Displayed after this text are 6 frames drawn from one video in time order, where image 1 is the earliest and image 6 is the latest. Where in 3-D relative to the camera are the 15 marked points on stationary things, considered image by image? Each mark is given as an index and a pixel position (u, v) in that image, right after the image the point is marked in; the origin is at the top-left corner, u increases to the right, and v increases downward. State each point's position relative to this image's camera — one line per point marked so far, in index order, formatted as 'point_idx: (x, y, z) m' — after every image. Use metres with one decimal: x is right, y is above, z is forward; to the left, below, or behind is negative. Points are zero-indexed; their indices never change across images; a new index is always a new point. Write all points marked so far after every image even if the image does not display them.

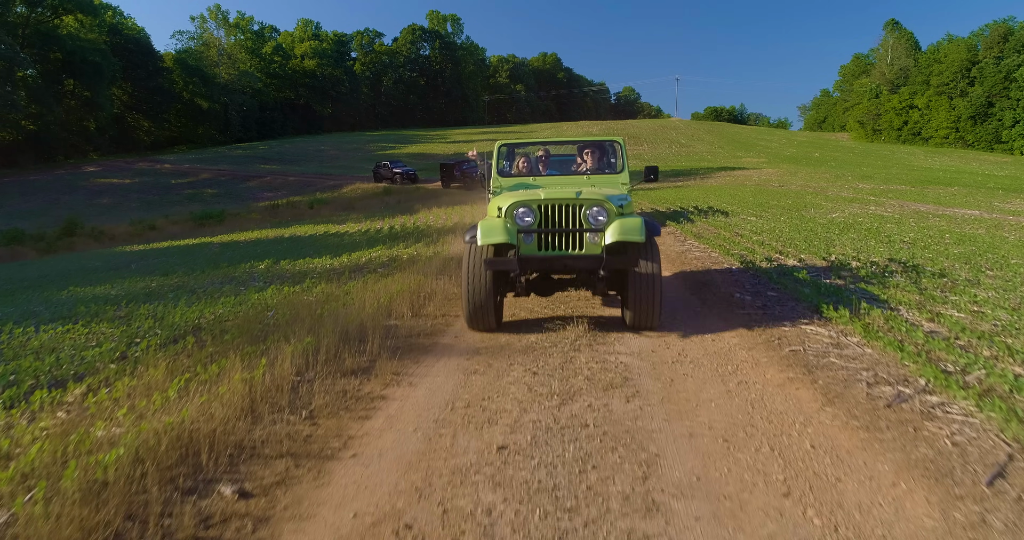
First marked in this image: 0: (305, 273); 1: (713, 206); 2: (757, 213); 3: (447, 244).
0: (-2.6, -0.1, +9.1) m
1: (+4.9, +1.6, +16.9) m
2: (+5.1, +1.2, +14.6) m
3: (-1.1, +0.3, +10.9) m
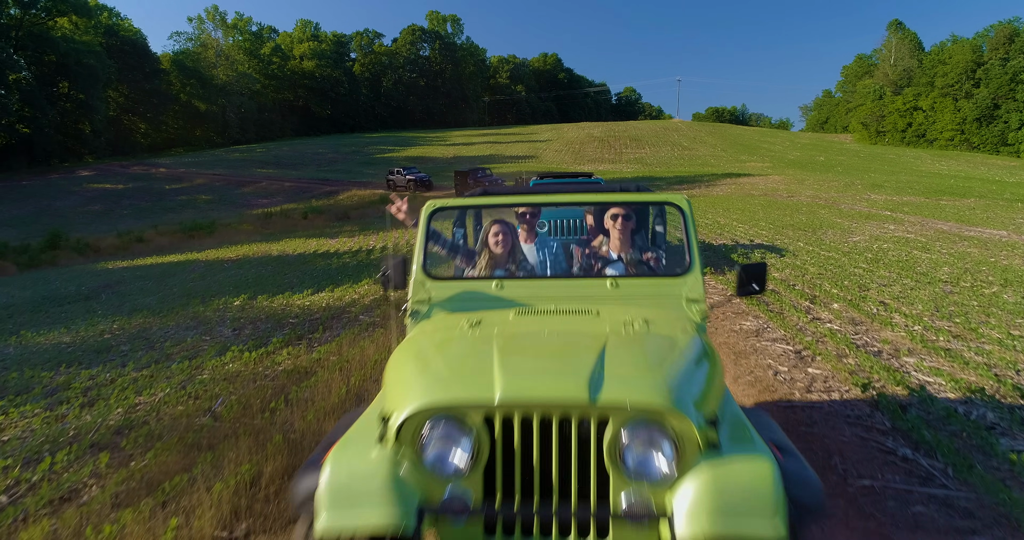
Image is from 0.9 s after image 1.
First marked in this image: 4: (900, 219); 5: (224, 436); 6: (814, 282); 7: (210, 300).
0: (-2.7, -0.6, +8.2) m
1: (+4.8, +1.0, +16.0) m
2: (+5.0, +0.7, +13.7) m
3: (-1.1, -0.2, +10.0) m
4: (+9.7, +1.3, +17.5) m
5: (-1.6, -0.9, +3.9) m
6: (+3.6, -0.1, +8.3) m
7: (-4.5, -0.5, +10.4) m
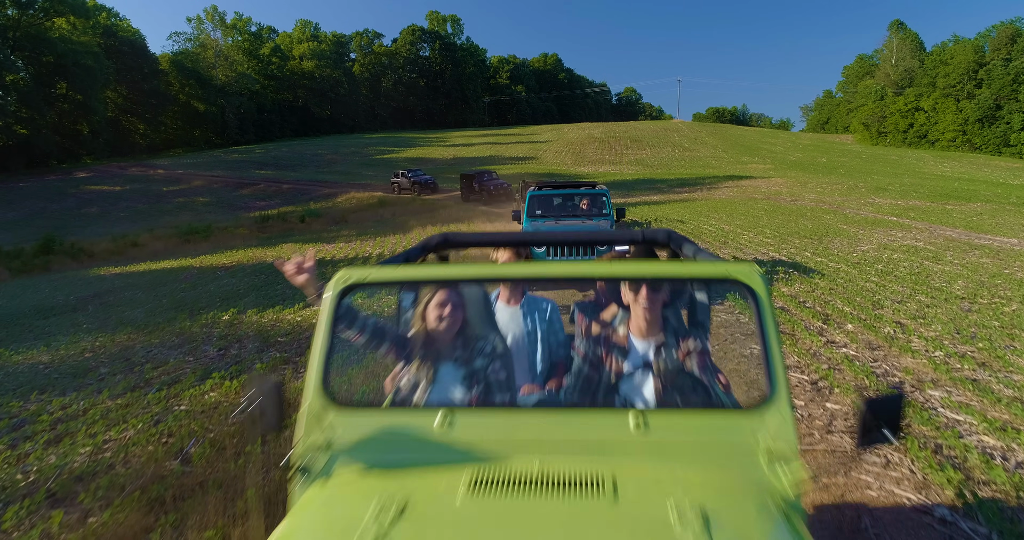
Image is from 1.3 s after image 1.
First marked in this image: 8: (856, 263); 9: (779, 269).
0: (-2.7, -0.8, +7.8) m
1: (+4.8, +0.9, +15.7) m
2: (+5.0, +0.5, +13.3) m
3: (-1.1, -0.4, +9.6) m
4: (+9.6, +1.1, +17.1) m
5: (-1.6, -1.1, +3.6) m
6: (+3.5, -0.3, +7.9) m
7: (-4.5, -0.6, +10.0) m
8: (+5.3, +0.1, +10.8) m
9: (+3.8, 0.0, +10.1) m
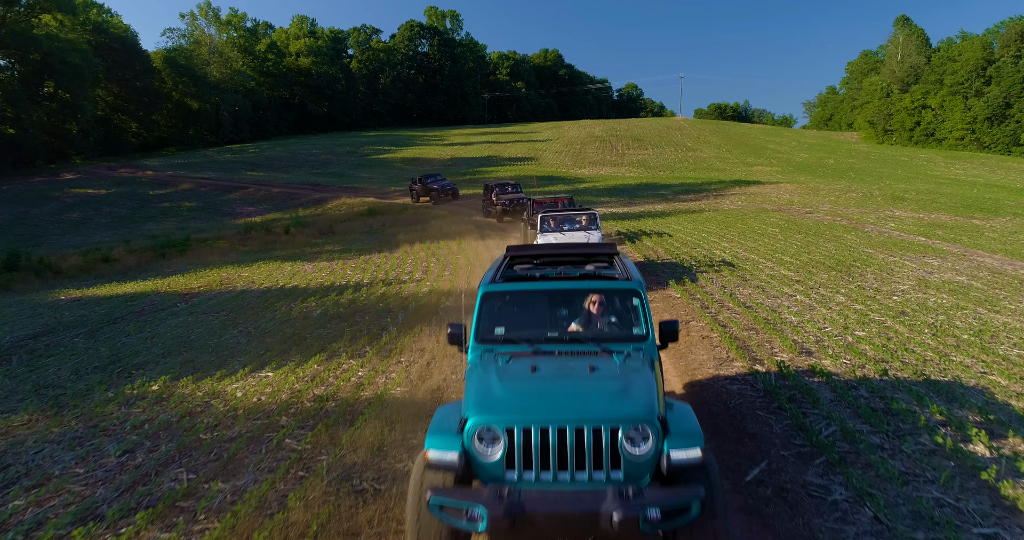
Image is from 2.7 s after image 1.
0: (-2.9, -1.5, +6.3) m
1: (+4.7, +0.2, +14.1) m
2: (+4.8, -0.2, +11.8) m
3: (-1.3, -1.1, +8.1) m
4: (+9.5, +0.4, +15.5) m
5: (-1.8, -1.8, +2.0) m
6: (+3.4, -1.0, +6.4) m
7: (-4.6, -1.3, +8.5) m
8: (+5.1, -0.6, +9.2) m
9: (+3.7, -0.7, +8.5) m
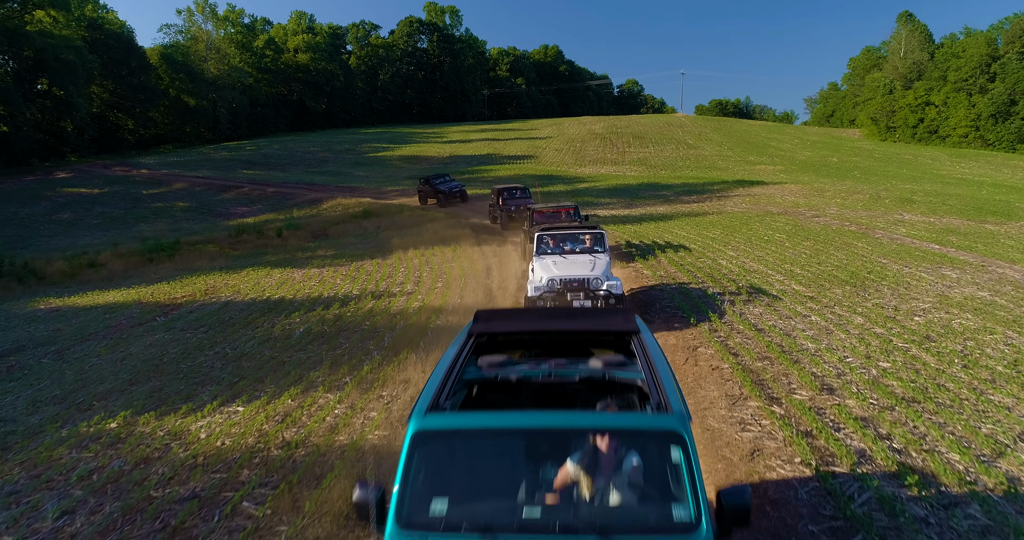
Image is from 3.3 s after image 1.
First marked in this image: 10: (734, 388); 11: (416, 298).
0: (-2.9, -1.7, +5.6) m
1: (+4.6, 0.0, +13.4) m
2: (+4.8, -0.4, +11.1) m
3: (-1.4, -1.3, +7.4) m
4: (+9.4, +0.2, +14.8) m
5: (-1.9, -2.1, +1.3) m
6: (+3.3, -1.3, +5.7) m
7: (-4.7, -1.6, +7.8) m
8: (+5.1, -0.8, +8.5) m
9: (+3.6, -0.9, +7.8) m
10: (+2.2, -1.2, +7.0) m
11: (-1.7, -0.5, +12.8) m
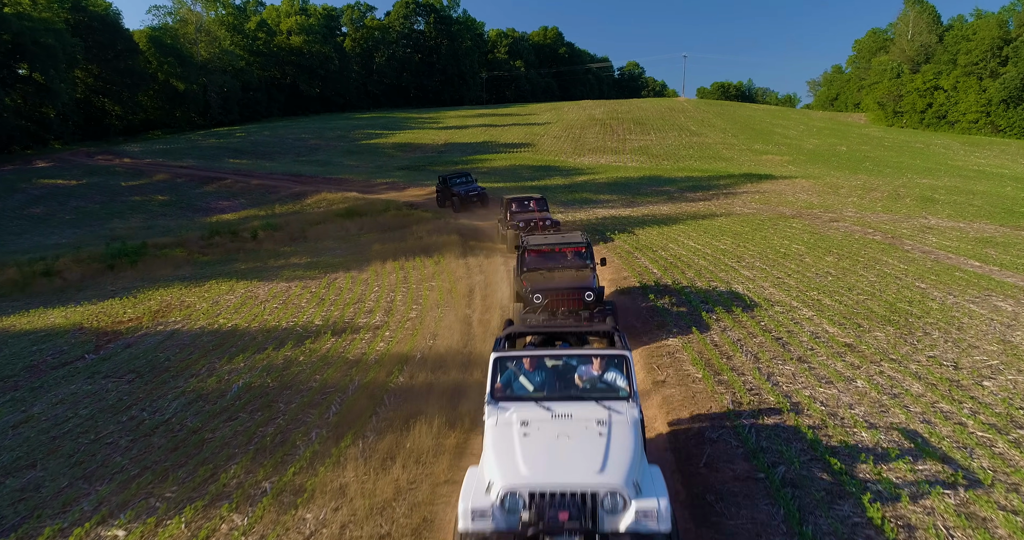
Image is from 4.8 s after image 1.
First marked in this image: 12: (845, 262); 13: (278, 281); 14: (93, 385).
0: (-3.2, -2.4, +3.8) m
1: (+4.3, -0.5, +11.6) m
2: (+4.5, -1.0, +9.2) m
3: (-1.6, -2.0, +5.5) m
4: (+9.1, -0.3, +13.0) m
5: (-2.2, -3.0, -0.5) m
6: (+3.0, -2.0, +3.9) m
7: (-5.0, -2.2, +6.0) m
8: (+4.8, -1.5, +6.7) m
9: (+3.3, -1.6, +6.0) m
10: (+1.9, -1.9, +5.2) m
11: (-2.0, -1.0, +10.9) m
12: (+7.0, +0.1, +14.8) m
13: (-6.0, -0.3, +18.0) m
14: (-6.0, -1.6, +10.2) m
